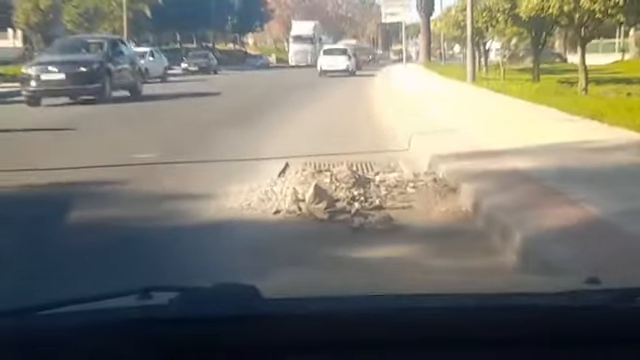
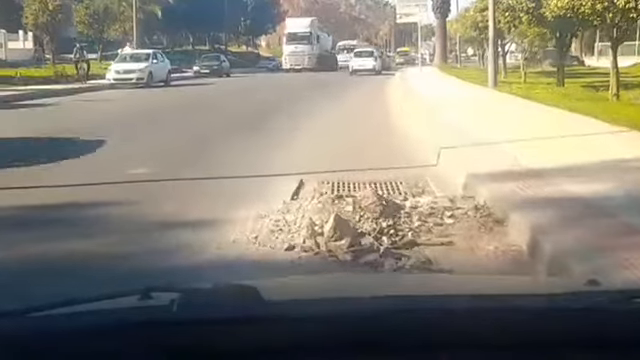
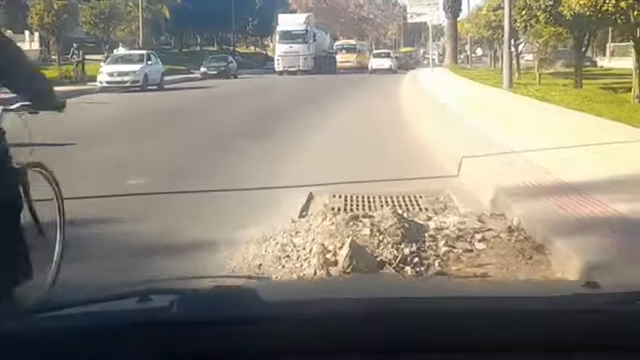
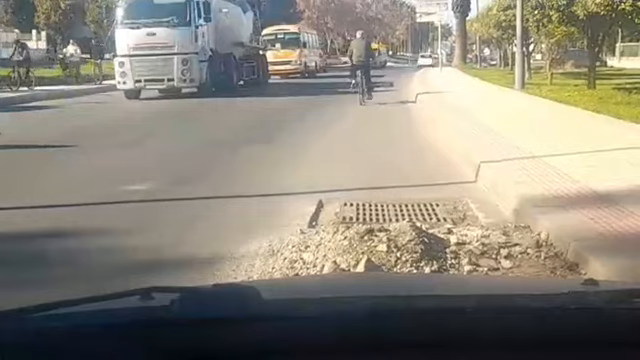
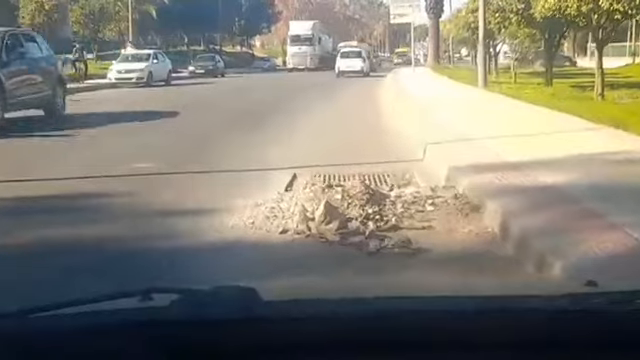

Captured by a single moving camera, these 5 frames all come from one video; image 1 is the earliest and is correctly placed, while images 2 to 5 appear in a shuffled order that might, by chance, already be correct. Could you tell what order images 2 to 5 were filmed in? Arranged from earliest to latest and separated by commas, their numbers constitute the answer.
5, 2, 3, 4
